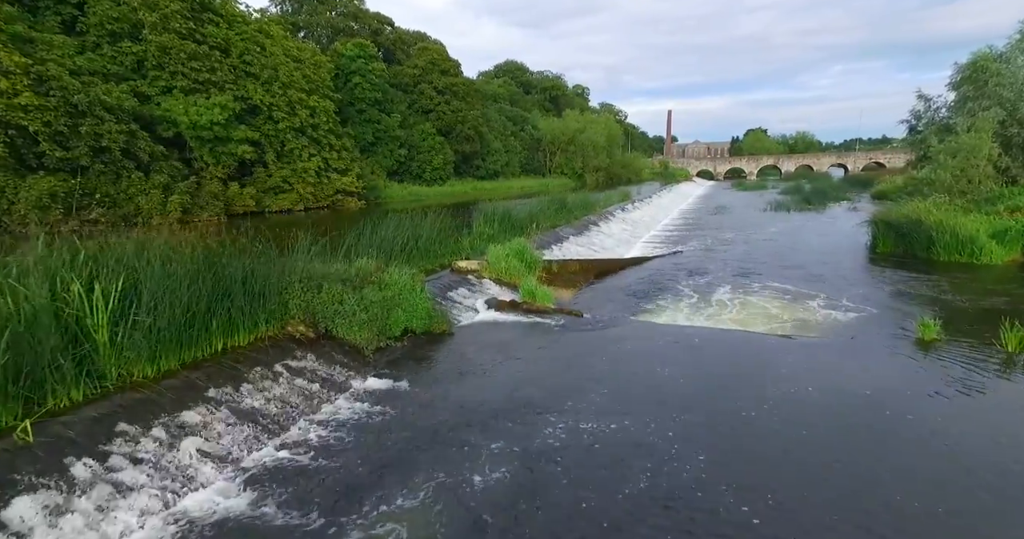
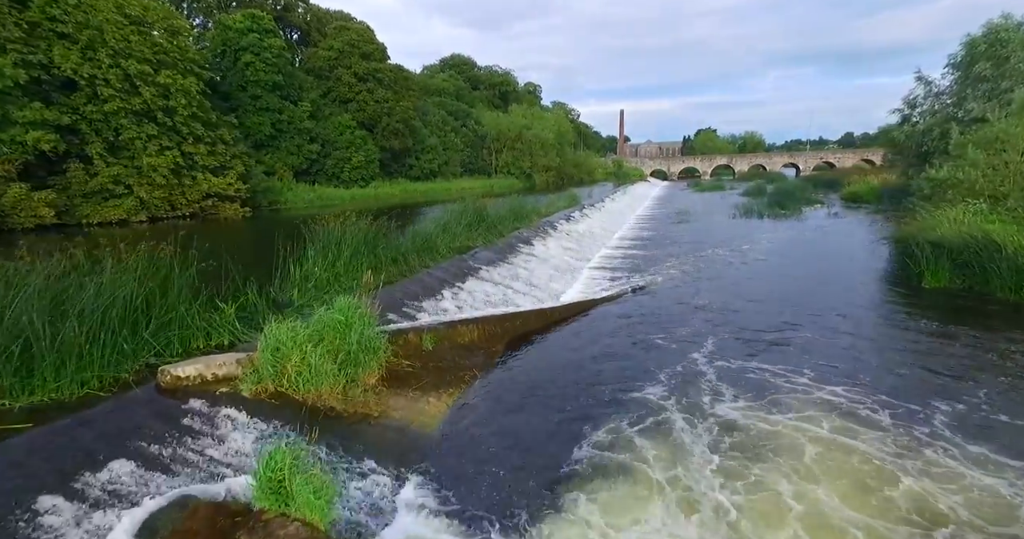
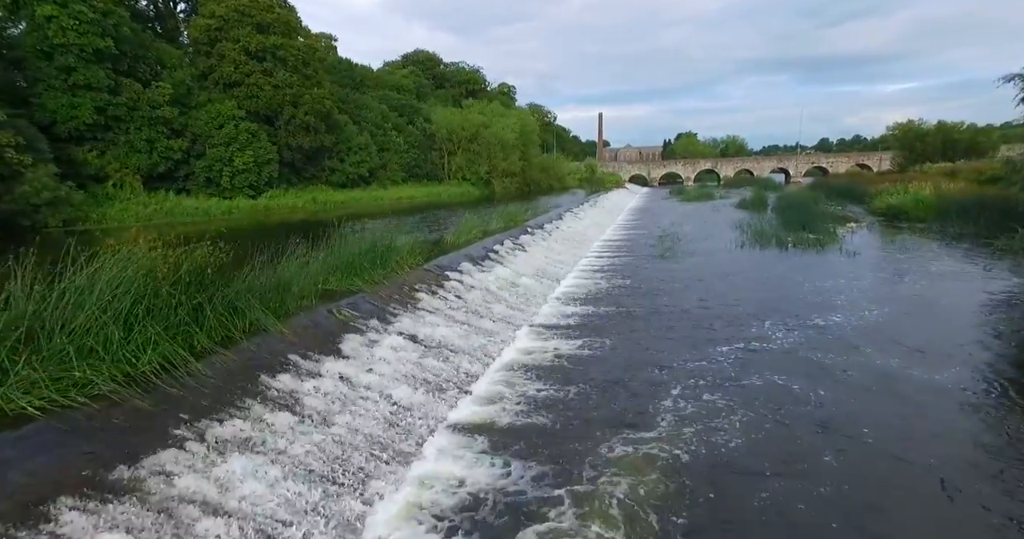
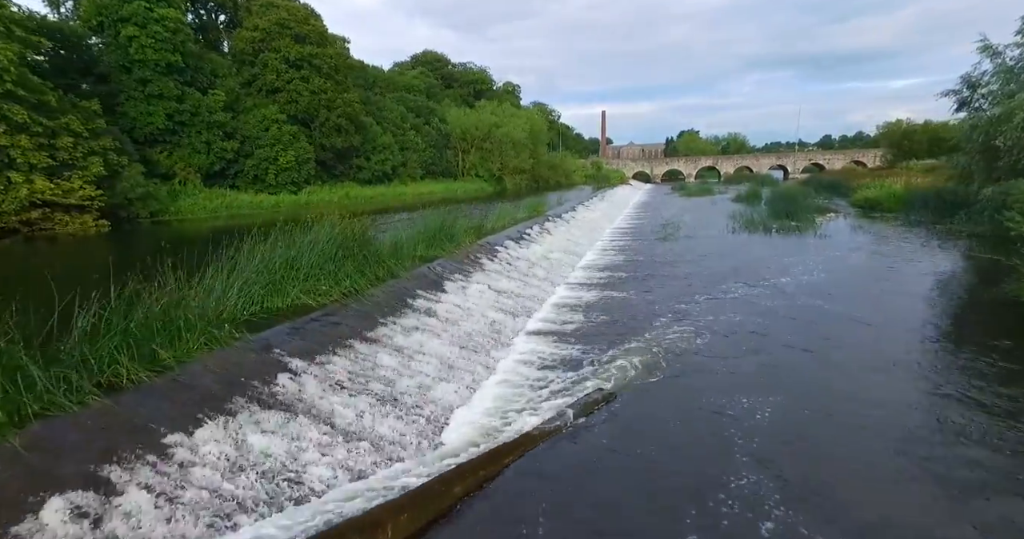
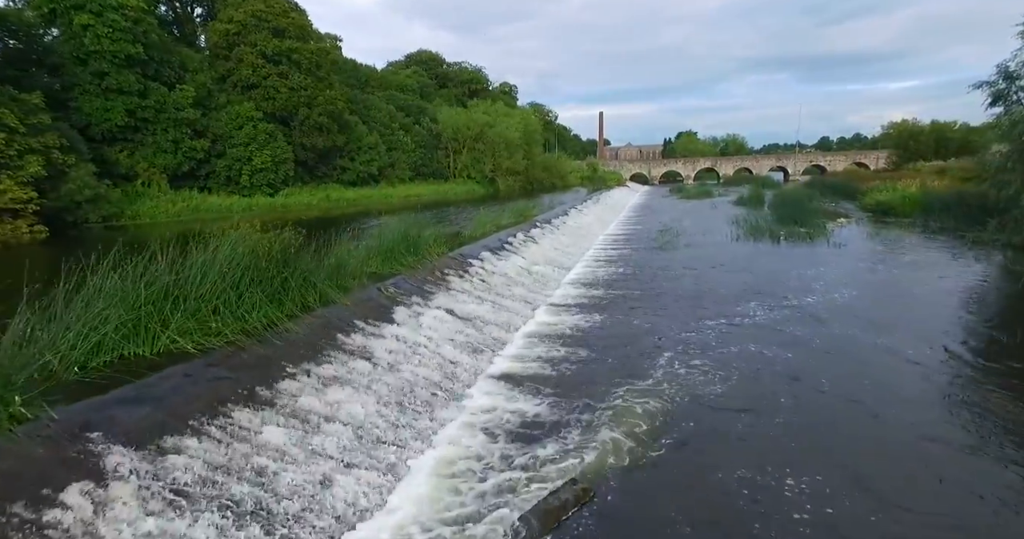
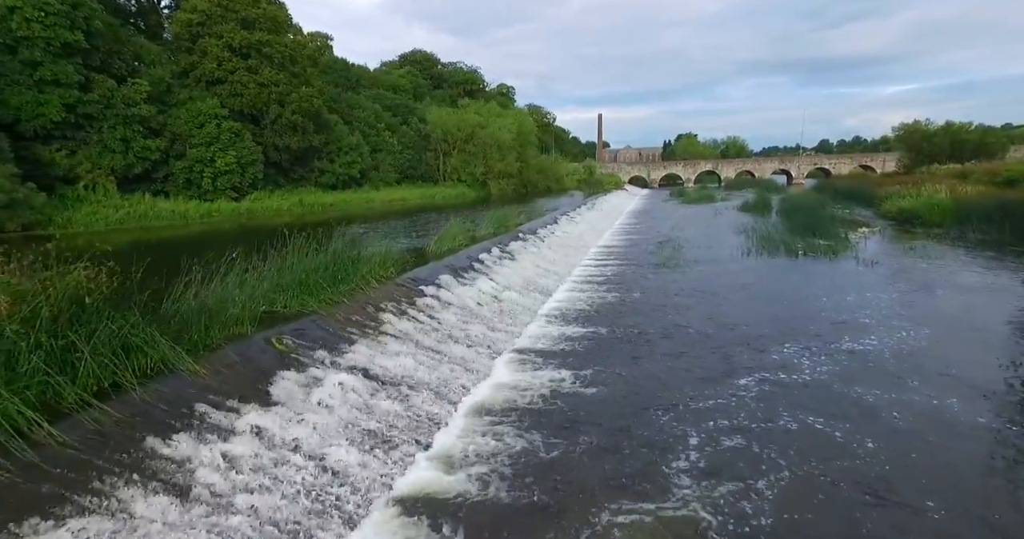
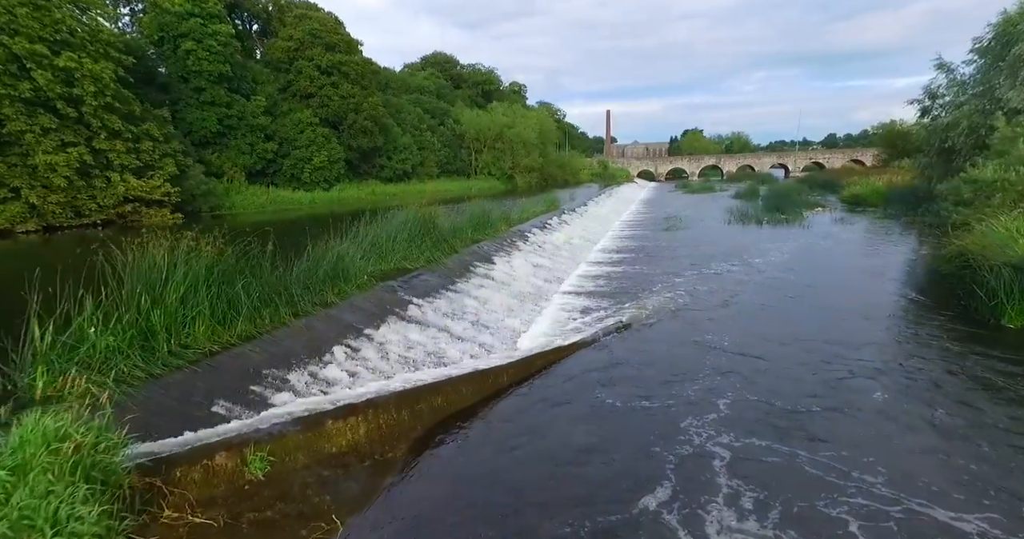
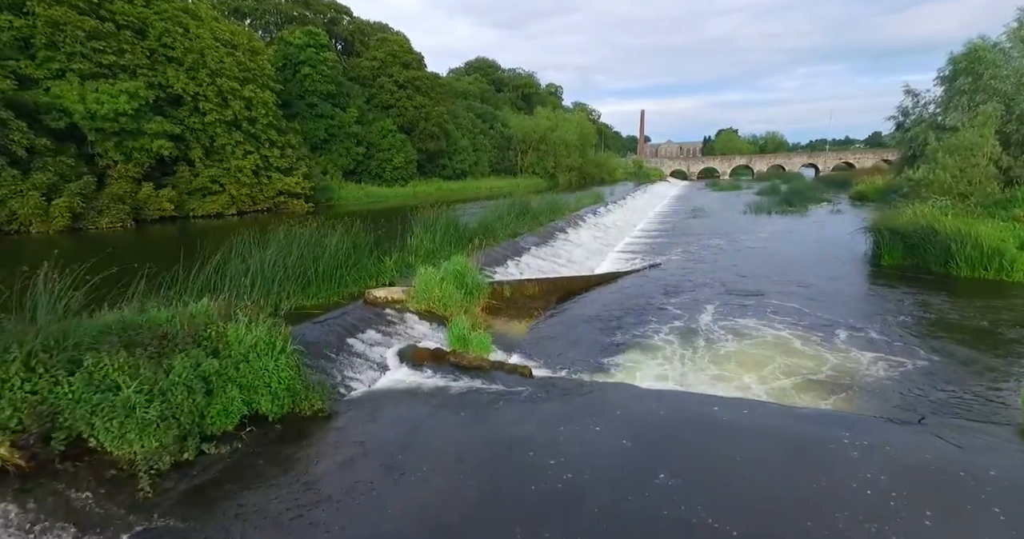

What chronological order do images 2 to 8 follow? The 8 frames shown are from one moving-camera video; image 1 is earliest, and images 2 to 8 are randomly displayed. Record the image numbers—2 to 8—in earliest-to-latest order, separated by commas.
8, 2, 7, 4, 5, 3, 6
